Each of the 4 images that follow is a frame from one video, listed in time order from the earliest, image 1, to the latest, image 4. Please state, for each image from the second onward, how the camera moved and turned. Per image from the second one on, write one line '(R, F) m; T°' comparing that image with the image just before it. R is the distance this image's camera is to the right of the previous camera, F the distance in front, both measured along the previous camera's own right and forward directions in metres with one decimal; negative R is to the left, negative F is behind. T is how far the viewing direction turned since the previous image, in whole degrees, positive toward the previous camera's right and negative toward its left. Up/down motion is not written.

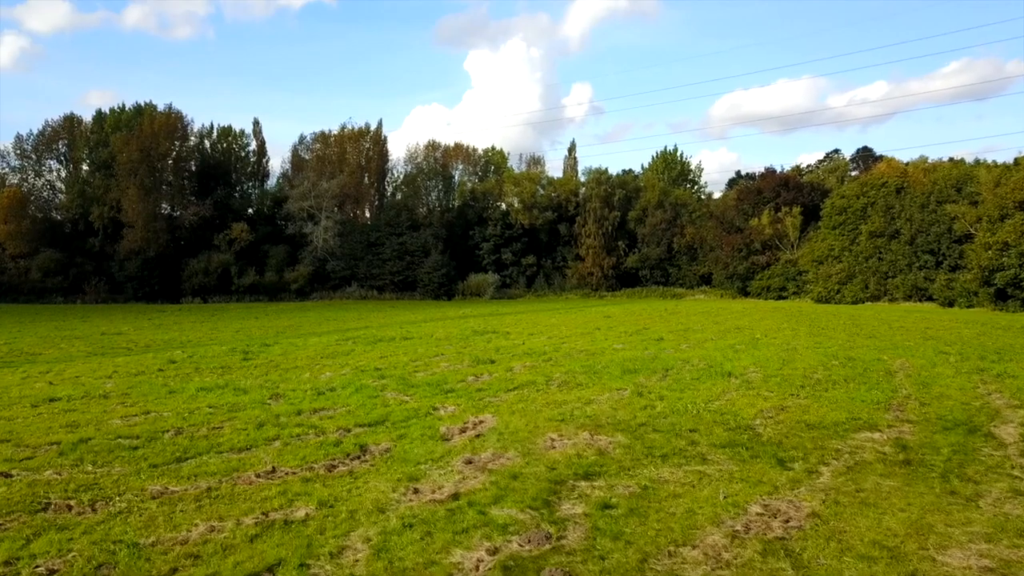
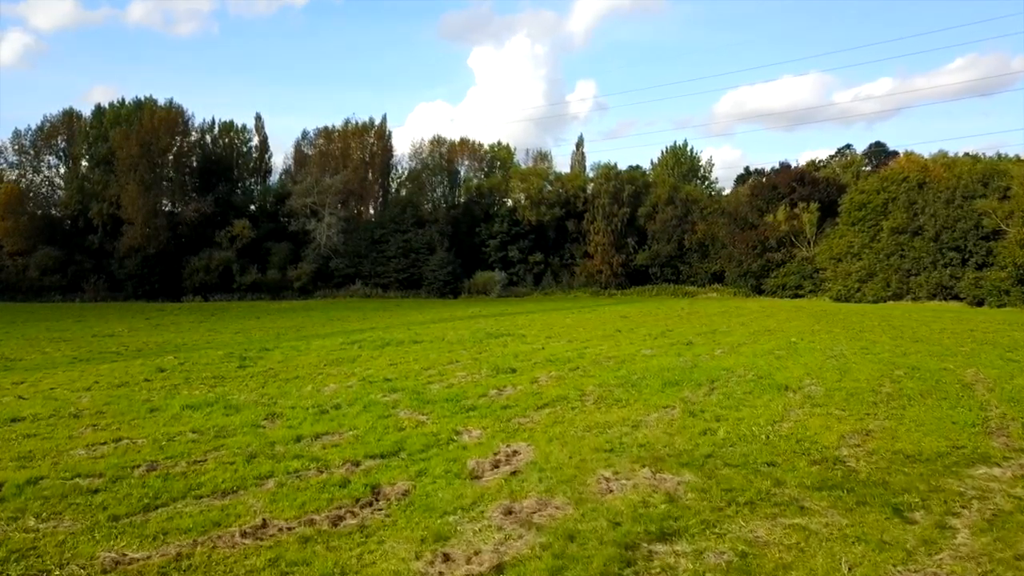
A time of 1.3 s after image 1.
(-0.4, +1.8) m; 0°
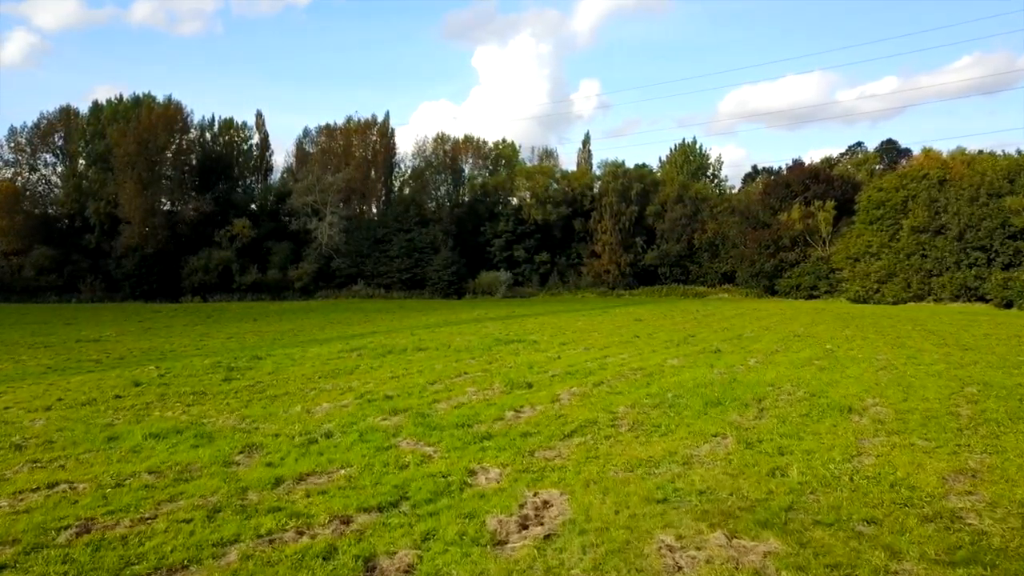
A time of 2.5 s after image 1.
(-0.3, +1.9) m; 0°
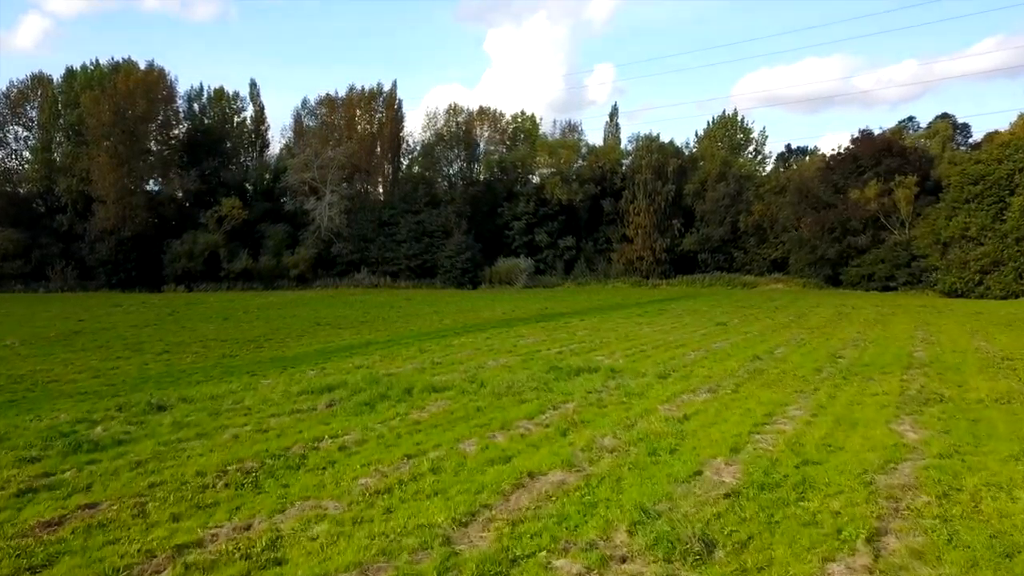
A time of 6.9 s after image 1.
(-1.1, +9.0) m; -1°
